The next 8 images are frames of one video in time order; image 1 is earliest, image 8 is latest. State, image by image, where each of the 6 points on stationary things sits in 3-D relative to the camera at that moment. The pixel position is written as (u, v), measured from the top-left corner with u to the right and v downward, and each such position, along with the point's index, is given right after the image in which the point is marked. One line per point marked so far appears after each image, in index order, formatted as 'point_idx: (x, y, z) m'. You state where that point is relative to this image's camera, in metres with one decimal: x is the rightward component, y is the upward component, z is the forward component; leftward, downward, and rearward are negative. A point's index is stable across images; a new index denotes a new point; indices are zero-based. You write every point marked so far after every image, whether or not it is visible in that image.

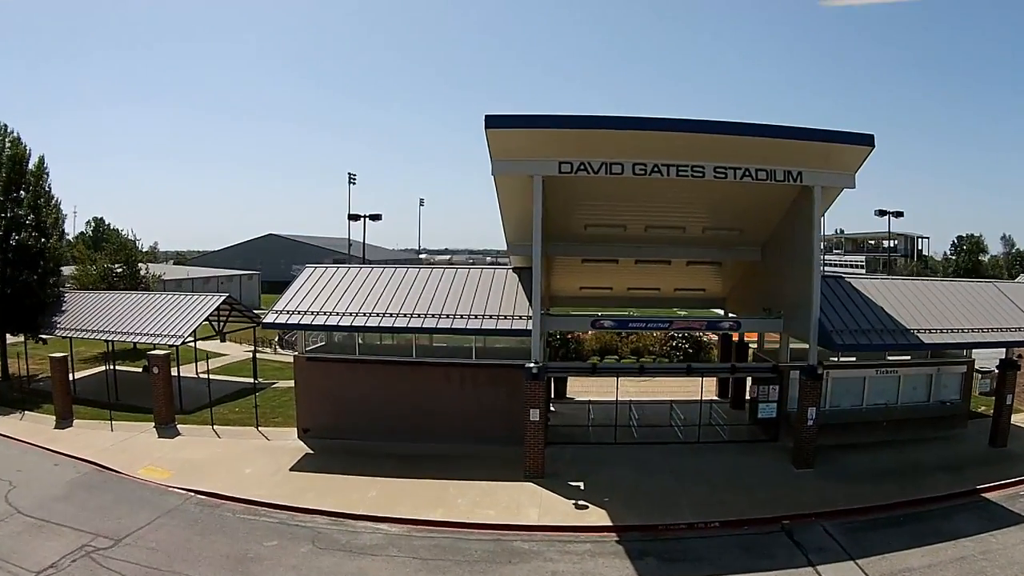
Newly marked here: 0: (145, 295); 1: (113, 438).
0: (-9.5, -0.2, +16.2) m
1: (-7.2, -2.7, +11.6) m
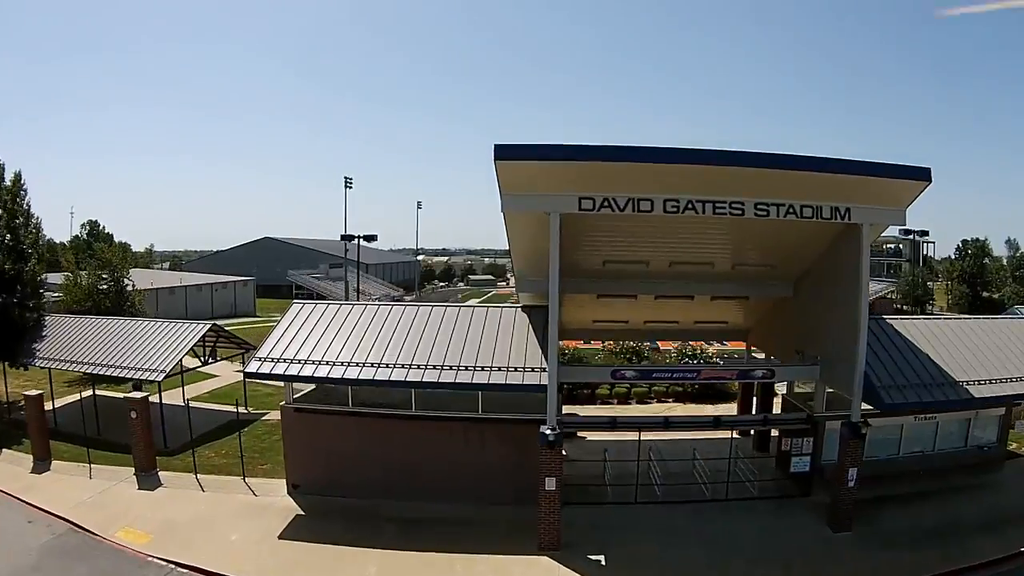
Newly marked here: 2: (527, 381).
0: (-9.4, -0.8, +15.3) m
1: (-7.1, -3.3, +10.7) m
2: (+0.2, -1.1, +7.7) m
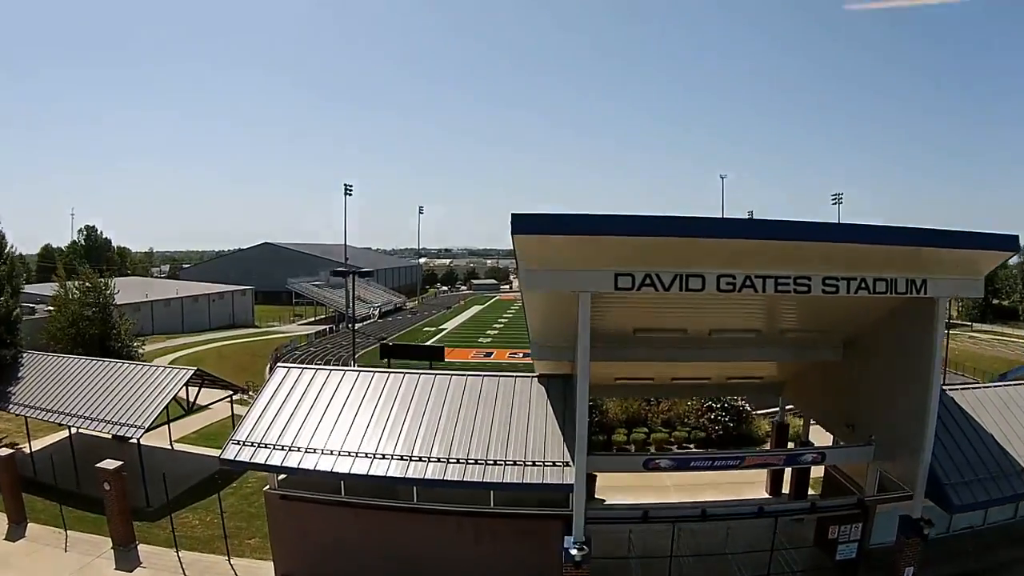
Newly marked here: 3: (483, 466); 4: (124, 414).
0: (-9.2, -1.7, +14.3) m
1: (-6.9, -4.2, +9.7) m
2: (+0.4, -2.0, +6.7) m
3: (-0.3, -1.9, +6.8) m
4: (-7.7, -2.5, +12.5) m
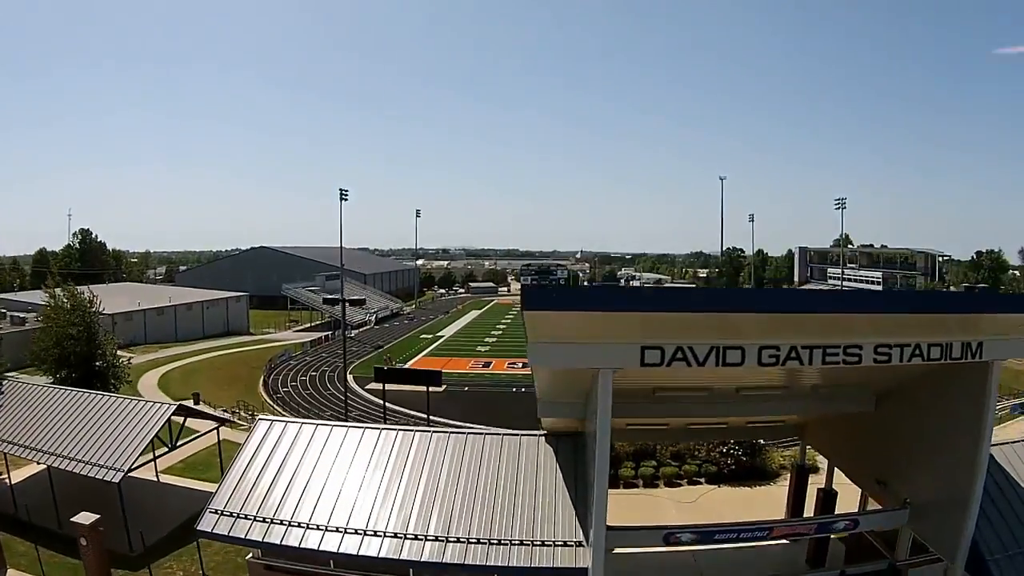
0: (-9.2, -2.3, +13.6) m
1: (-6.8, -4.8, +9.0) m
2: (+0.5, -2.6, +6.0) m
3: (-0.3, -2.5, +6.2) m
4: (-7.6, -3.1, +11.9) m
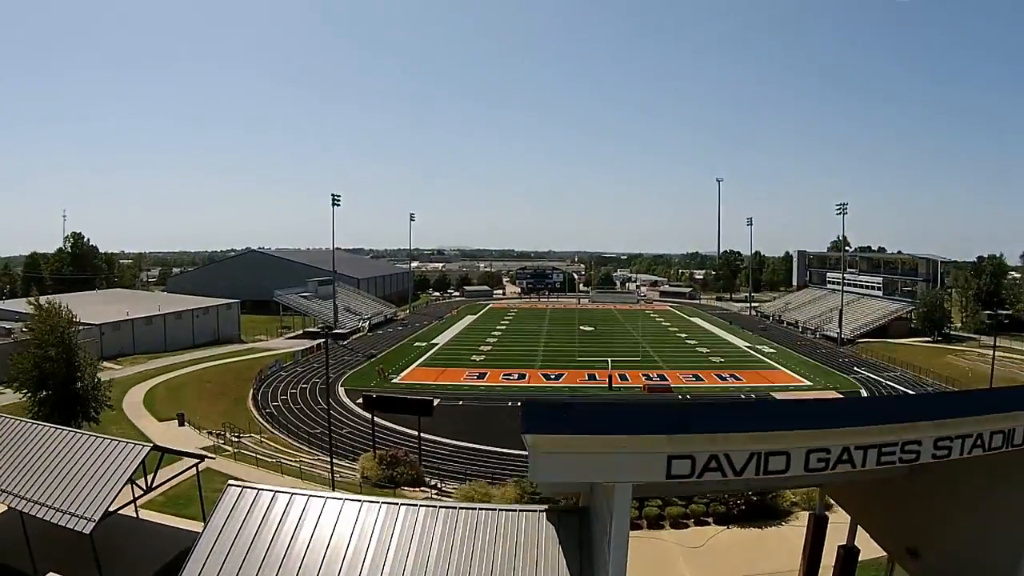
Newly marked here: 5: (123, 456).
0: (-9.3, -2.9, +12.8) m
1: (-6.8, -5.4, +8.2) m
2: (+0.4, -3.1, +5.2) m
3: (-0.3, -3.0, +5.4) m
4: (-7.7, -3.7, +11.0) m
5: (-7.2, -3.0, +11.8) m
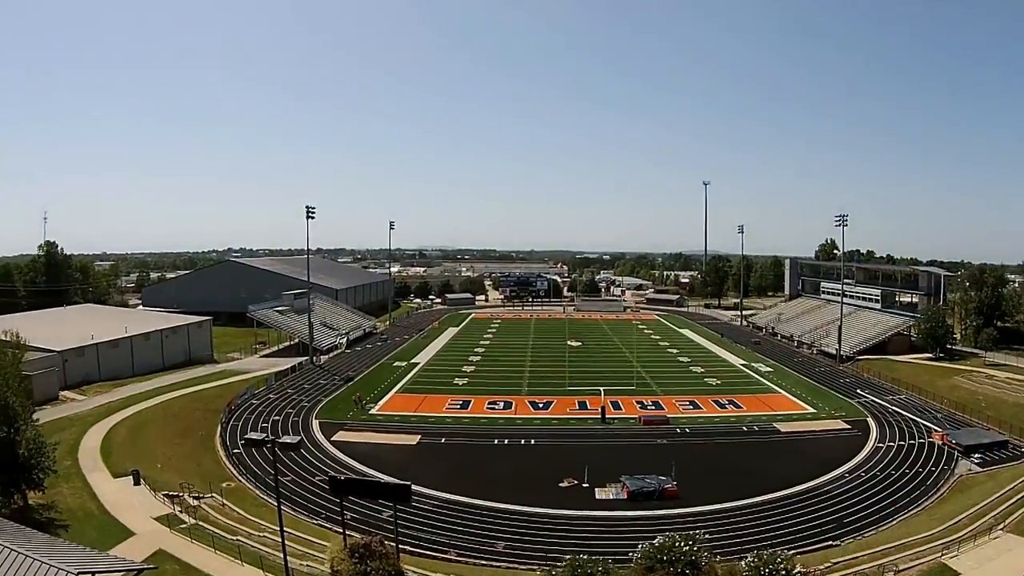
0: (-9.4, -4.3, +10.3) m
1: (-6.8, -6.8, +5.8) m
2: (+0.5, -4.5, +3.1) m
3: (-0.2, -4.4, +3.2) m
4: (-7.8, -5.1, +8.6) m
5: (-7.3, -4.5, +9.4) m
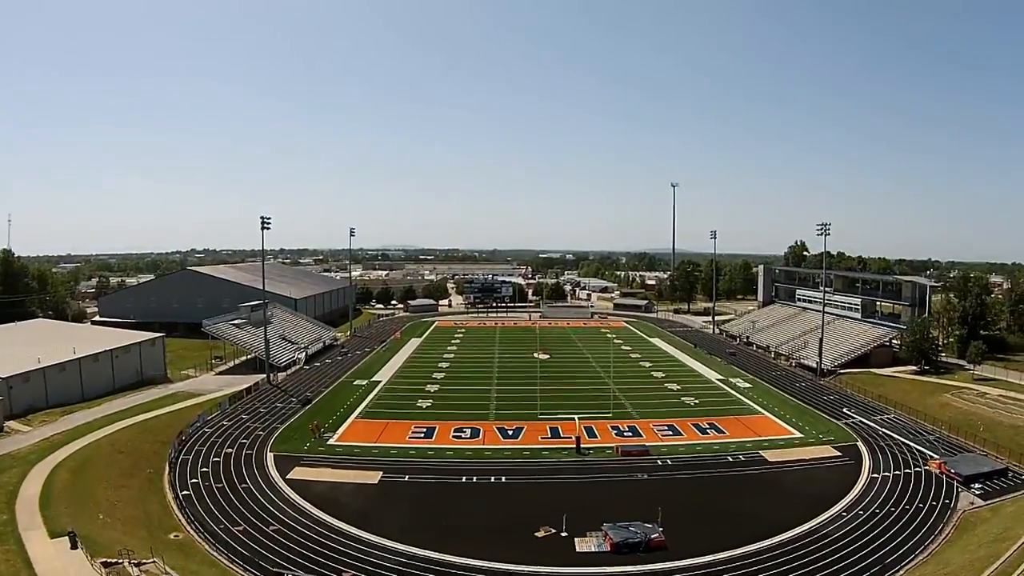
0: (-9.7, -5.3, +7.4) m
1: (-6.9, -7.9, +3.0) m
2: (+0.5, -5.5, +0.7) m
3: (-0.2, -5.4, +0.7) m
4: (-8.0, -6.1, +5.8) m
5: (-7.6, -5.5, +6.6) m
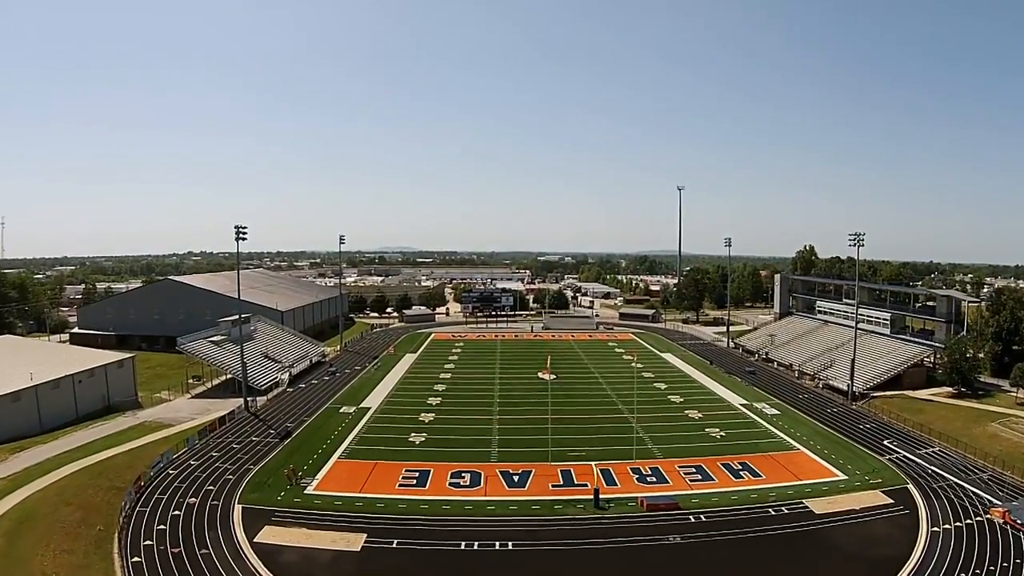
0: (-9.4, -6.5, +3.6) m
1: (-6.5, -9.0, -0.7) m
2: (+0.9, -6.5, -3.1) m
3: (+0.2, -6.5, -3.0) m
4: (-7.7, -7.3, +2.1) m
5: (-7.2, -6.6, +2.8) m
